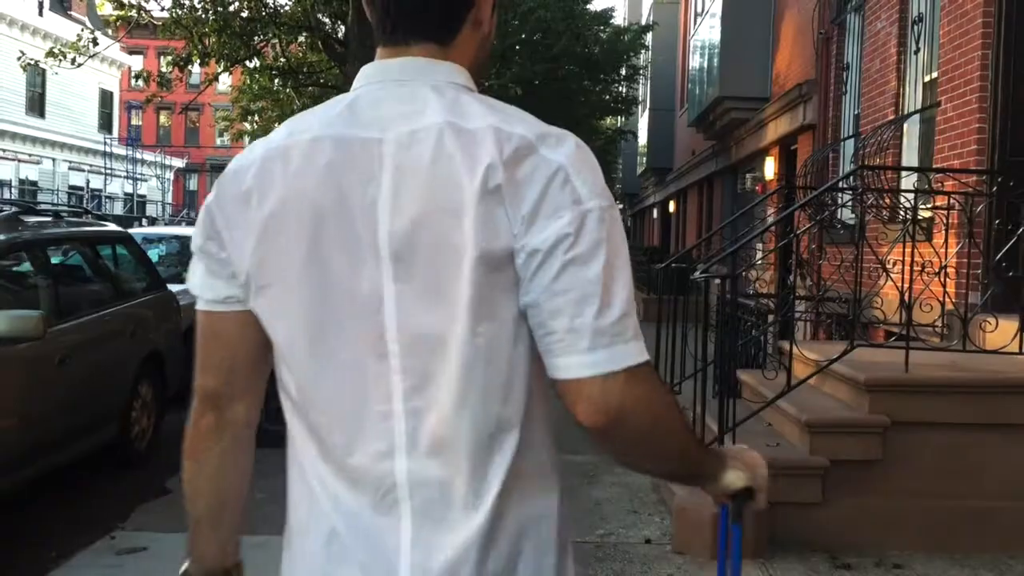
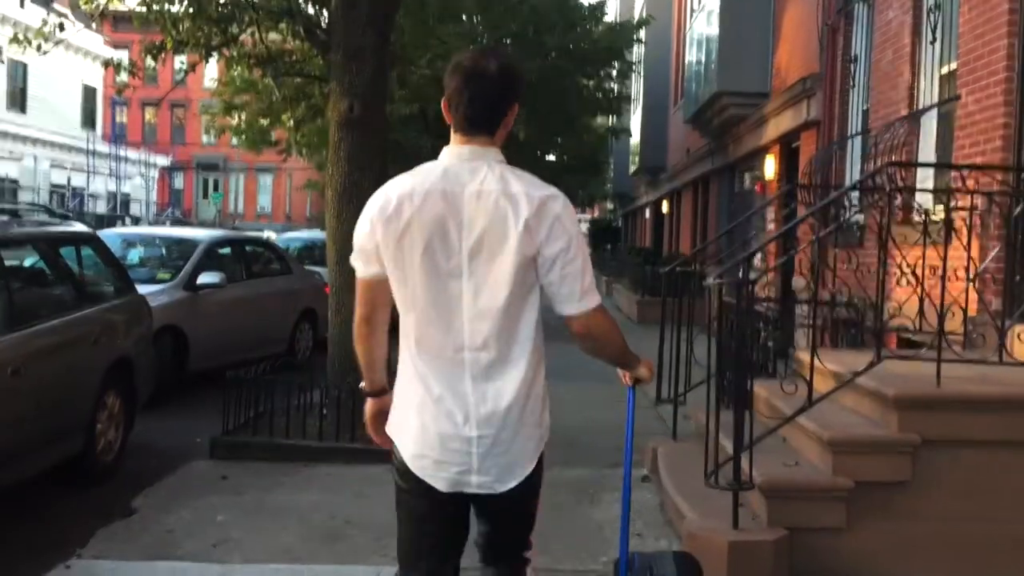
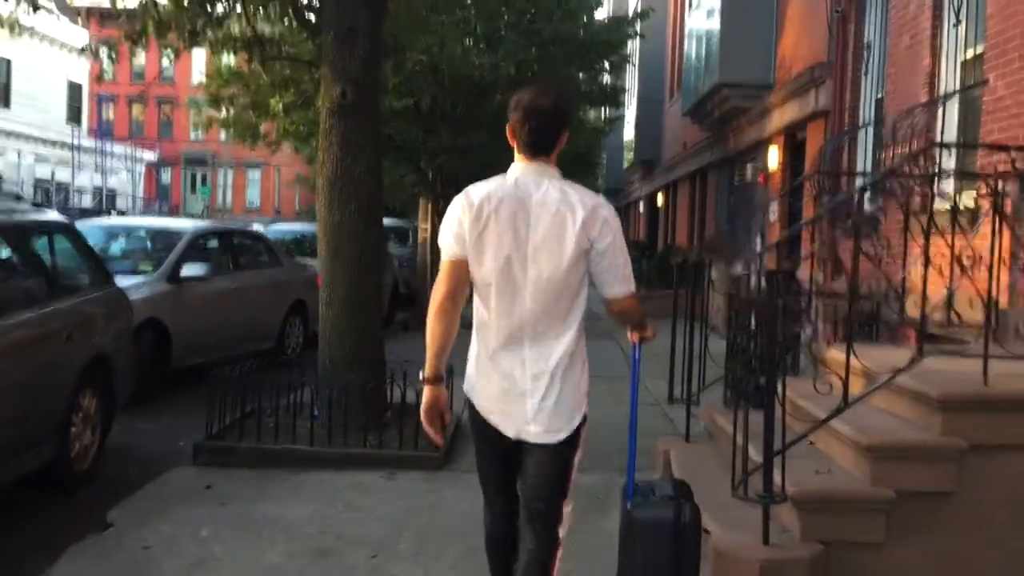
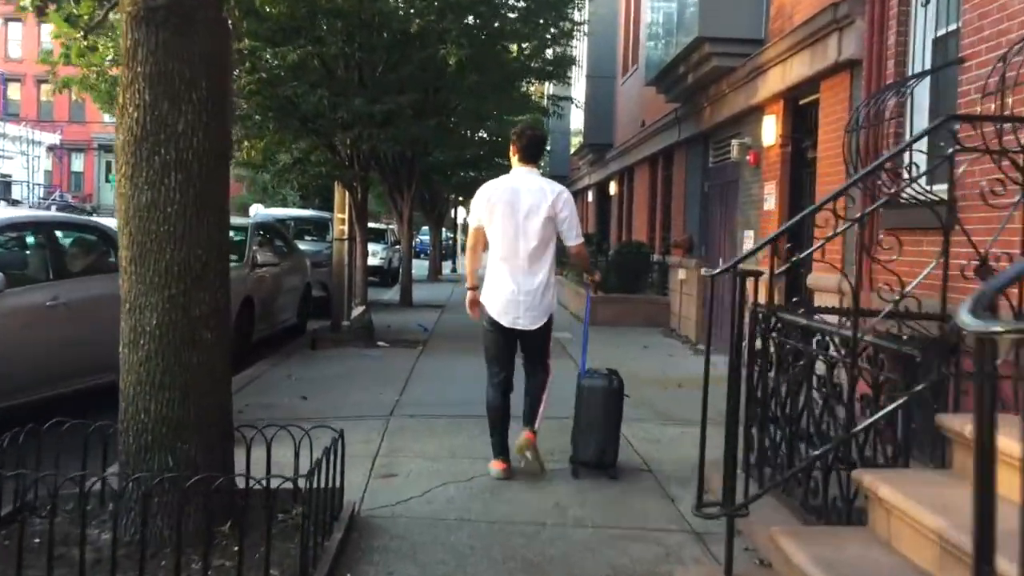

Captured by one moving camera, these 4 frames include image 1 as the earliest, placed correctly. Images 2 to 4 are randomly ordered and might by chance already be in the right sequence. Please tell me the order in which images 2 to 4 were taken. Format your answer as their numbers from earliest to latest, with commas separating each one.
2, 3, 4
